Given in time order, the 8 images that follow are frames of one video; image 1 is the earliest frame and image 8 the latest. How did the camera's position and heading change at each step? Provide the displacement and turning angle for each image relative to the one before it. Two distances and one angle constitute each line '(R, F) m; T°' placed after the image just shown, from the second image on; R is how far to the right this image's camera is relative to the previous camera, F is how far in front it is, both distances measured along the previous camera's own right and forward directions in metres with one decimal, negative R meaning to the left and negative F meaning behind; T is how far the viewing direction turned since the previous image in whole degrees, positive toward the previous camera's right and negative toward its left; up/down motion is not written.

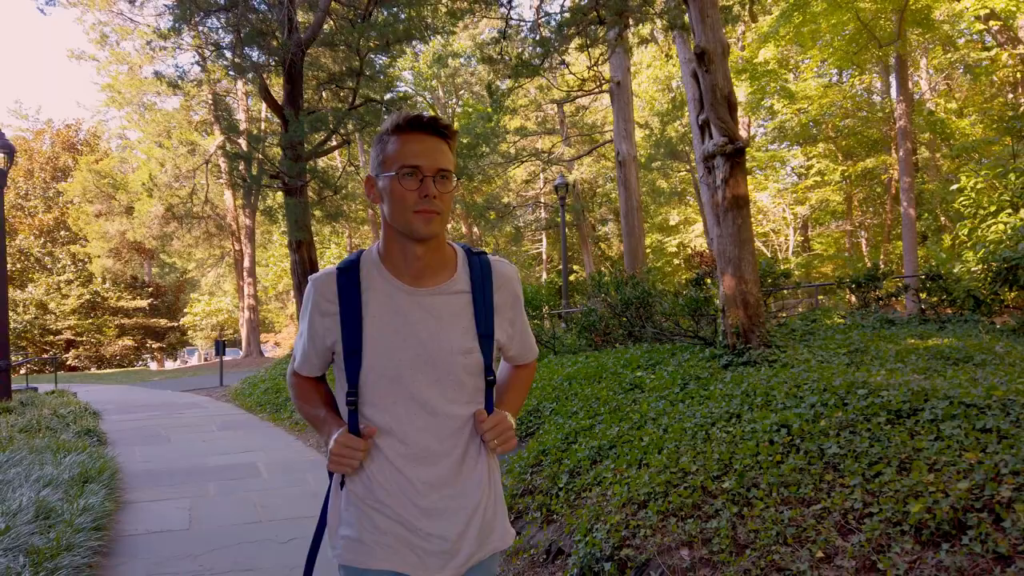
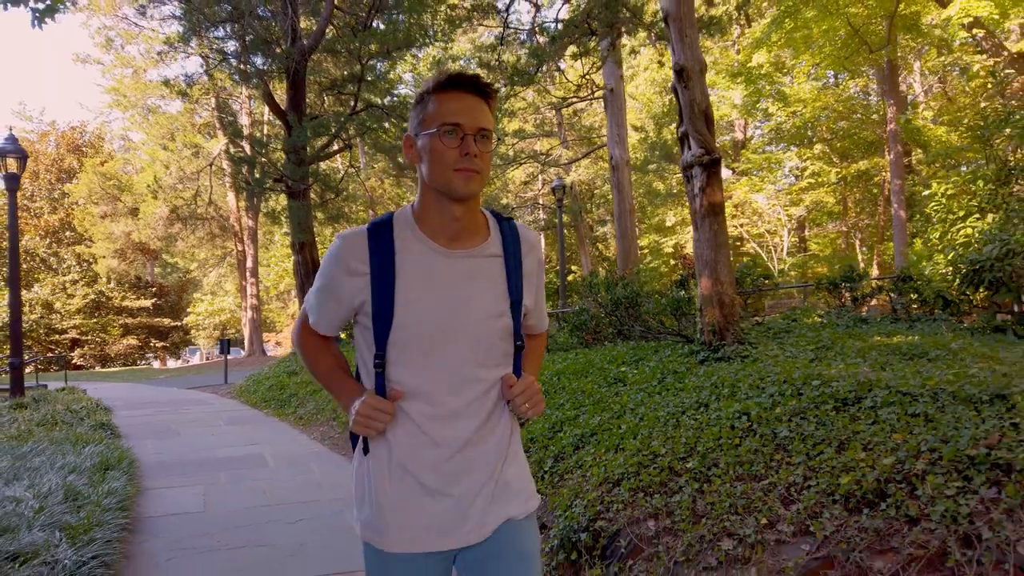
(+0.1, -0.5) m; 0°
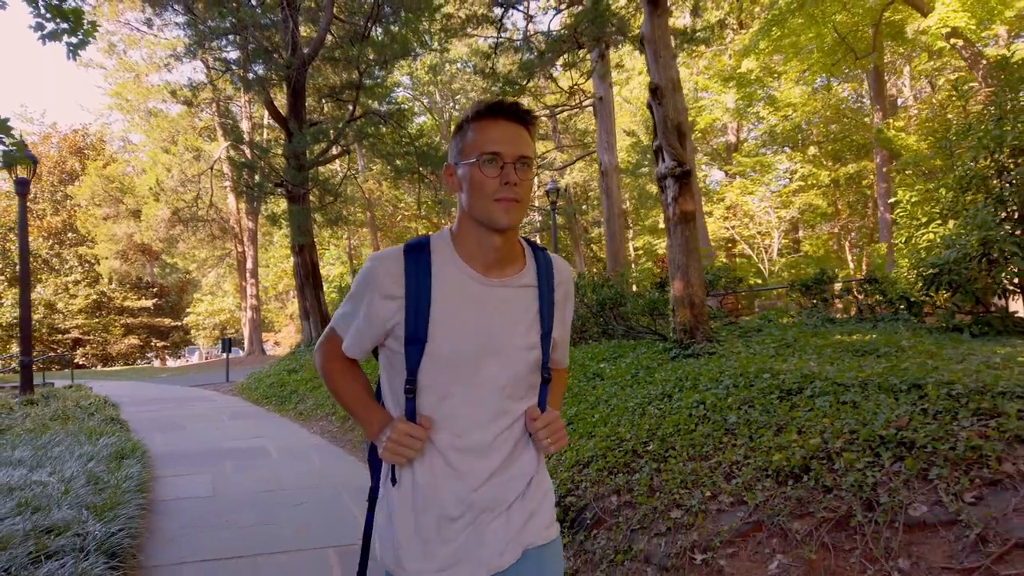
(+0.1, -0.5) m; 0°
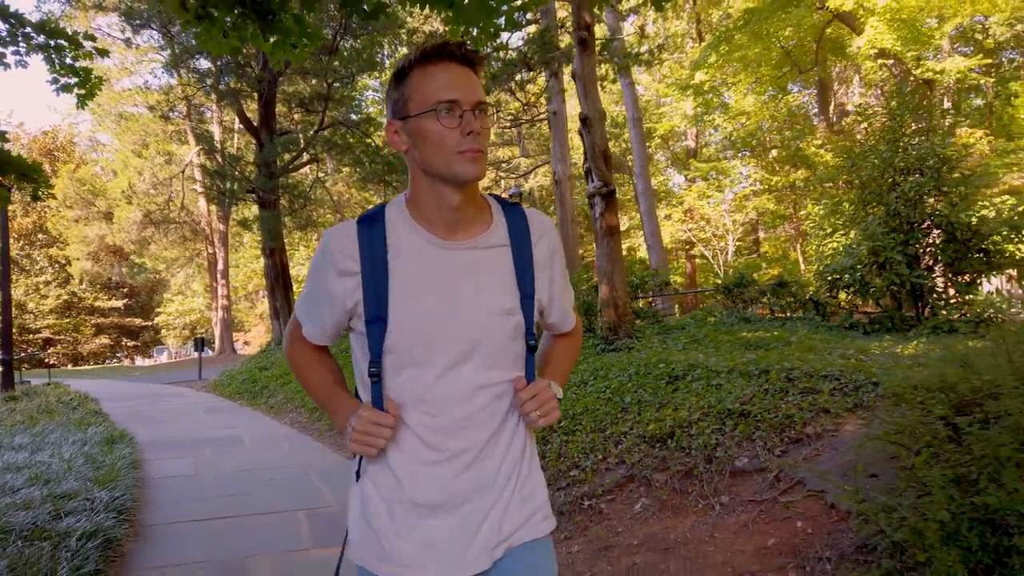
(+0.3, -1.0) m; +2°
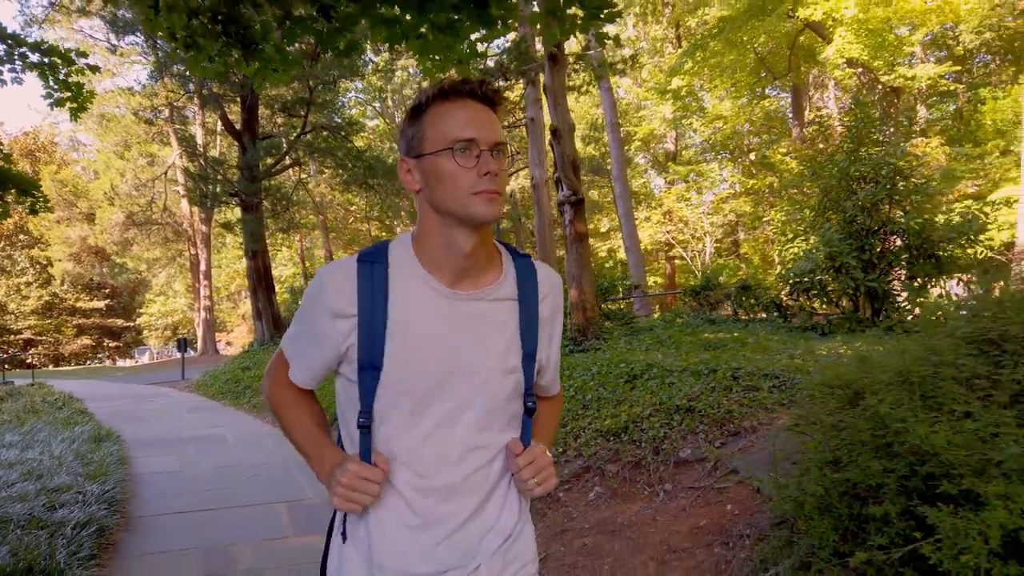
(+0.1, -0.4) m; +1°
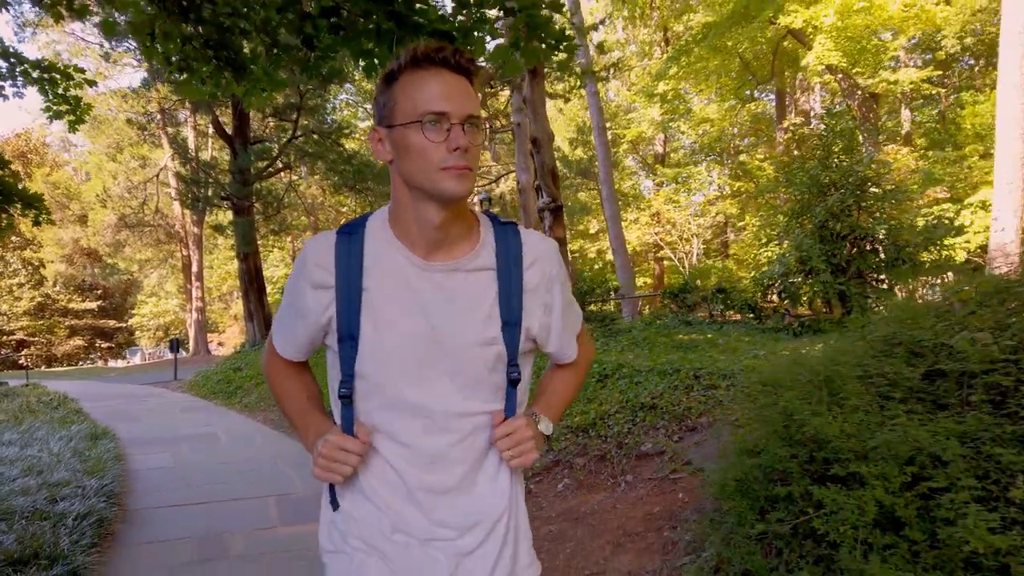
(+0.1, -0.4) m; +1°
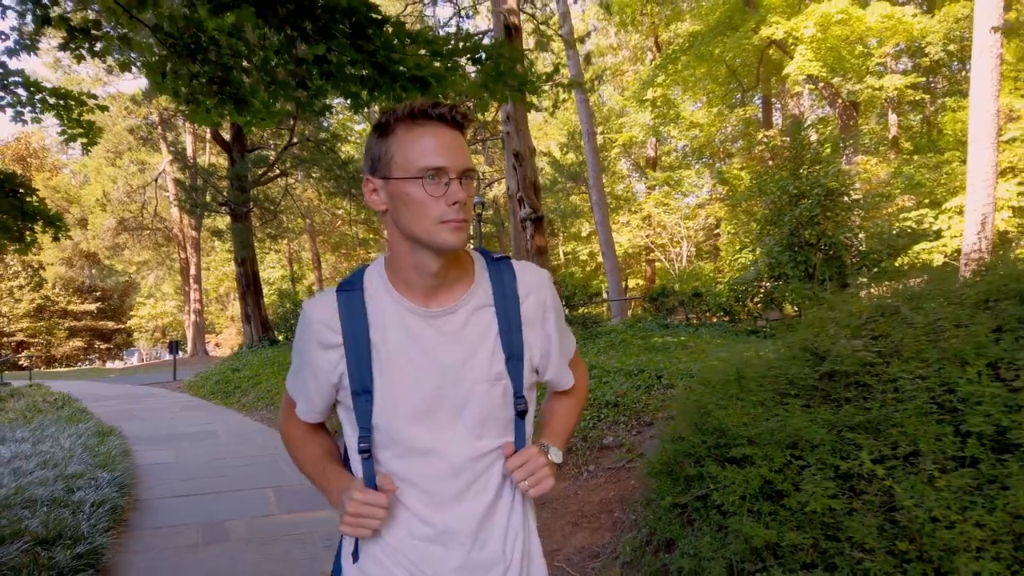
(+0.2, -0.6) m; 0°
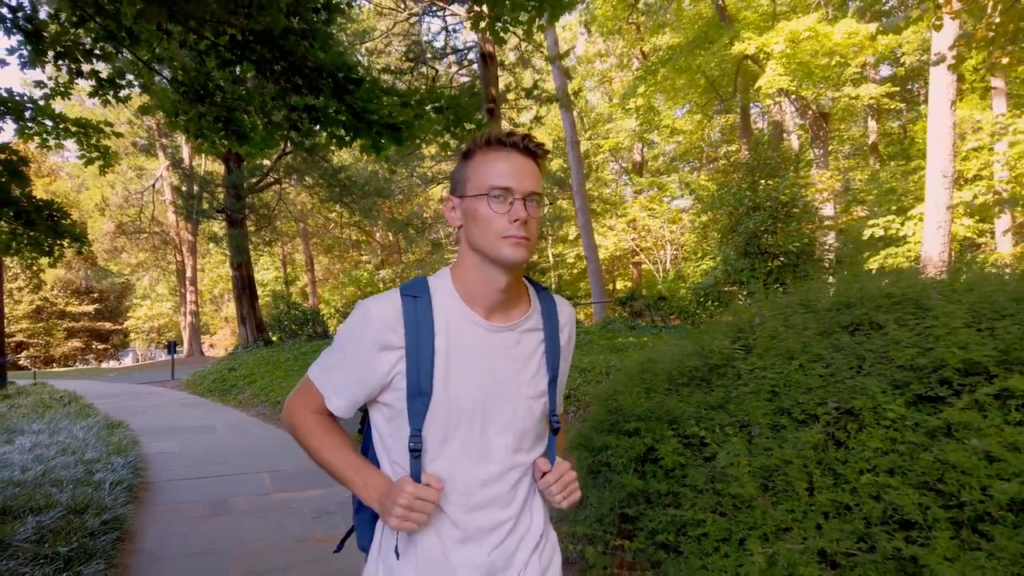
(+0.3, -0.9) m; 0°
